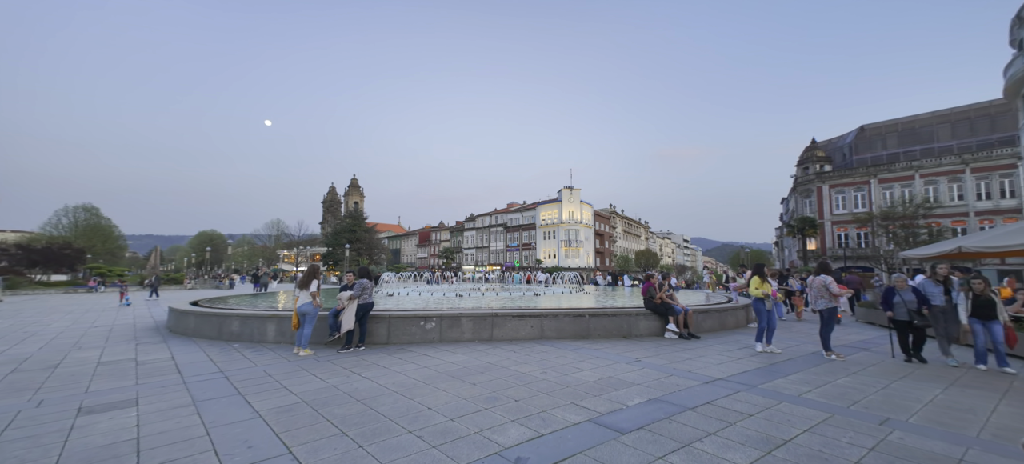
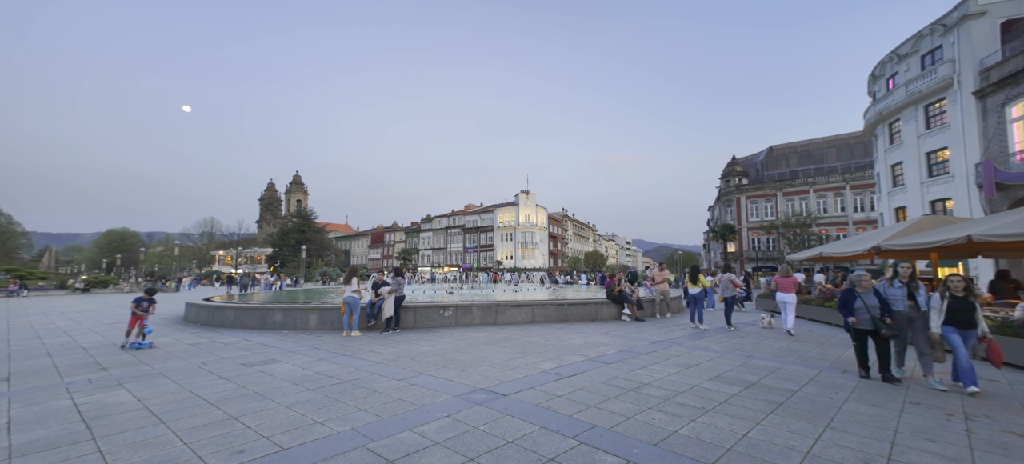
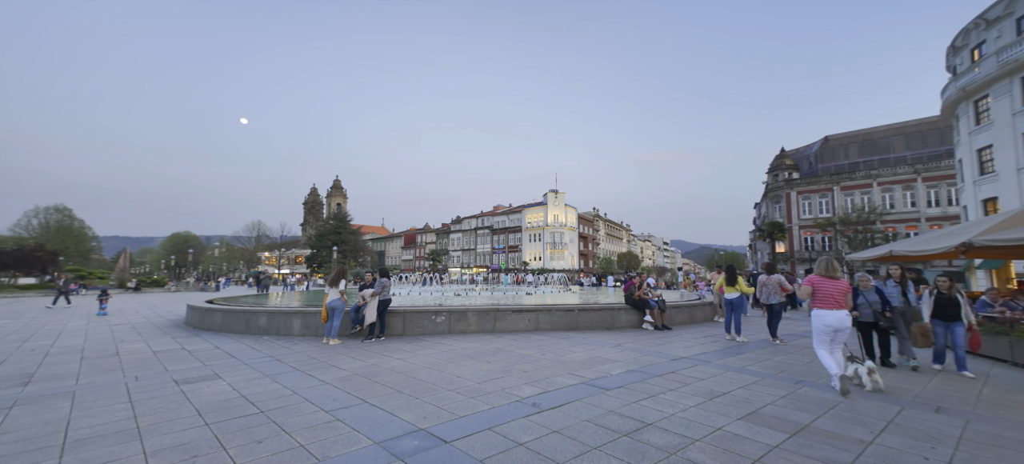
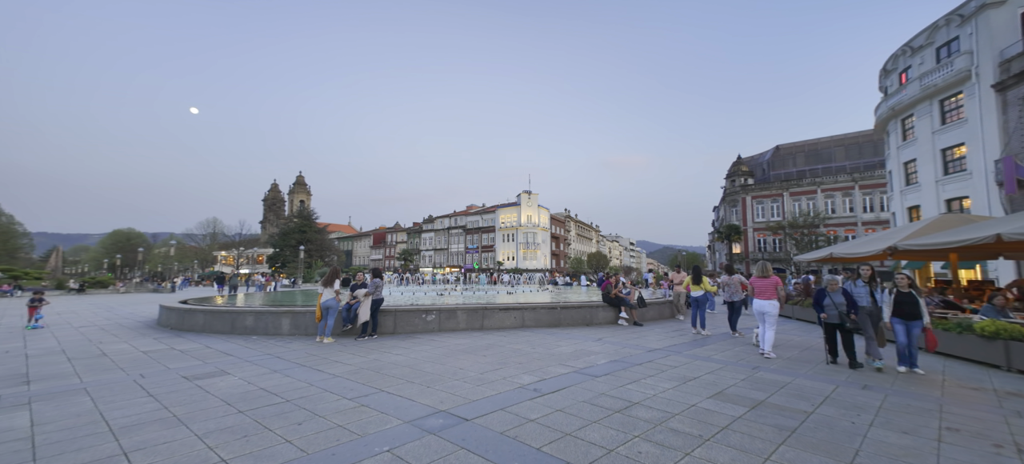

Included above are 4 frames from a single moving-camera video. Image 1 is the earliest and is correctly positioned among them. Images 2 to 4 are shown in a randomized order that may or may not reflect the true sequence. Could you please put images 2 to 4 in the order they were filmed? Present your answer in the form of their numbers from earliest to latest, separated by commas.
3, 4, 2
